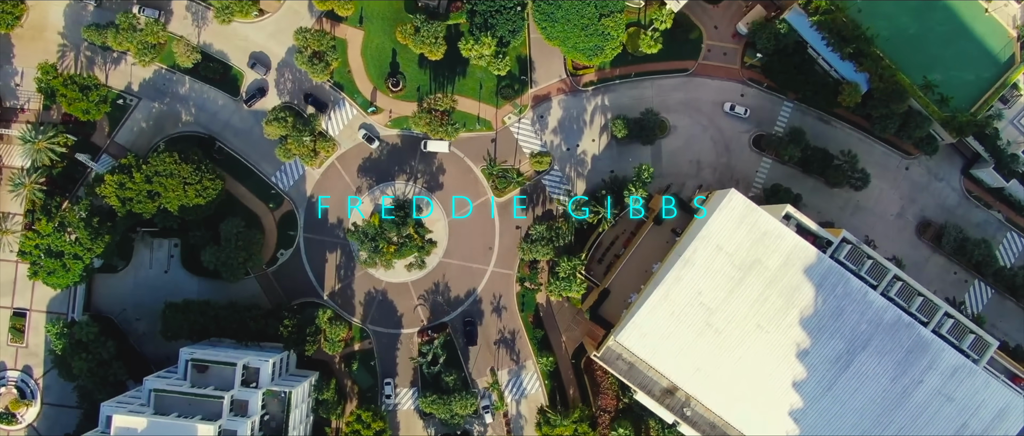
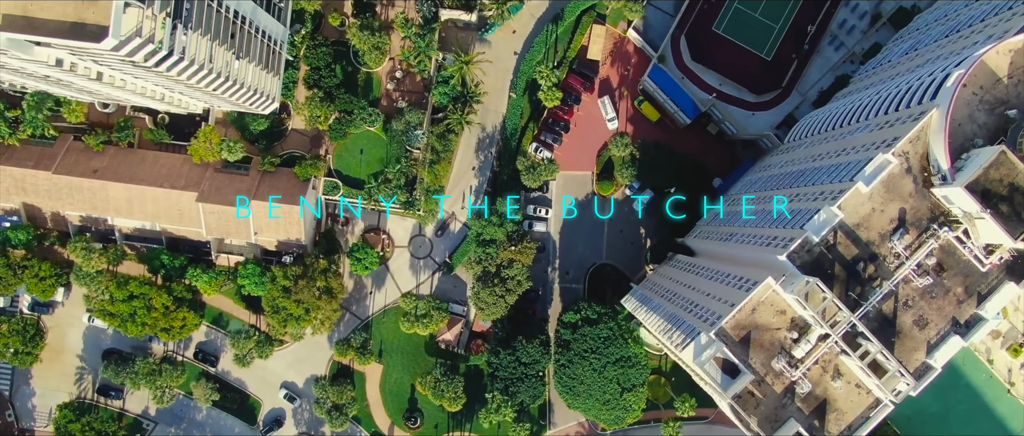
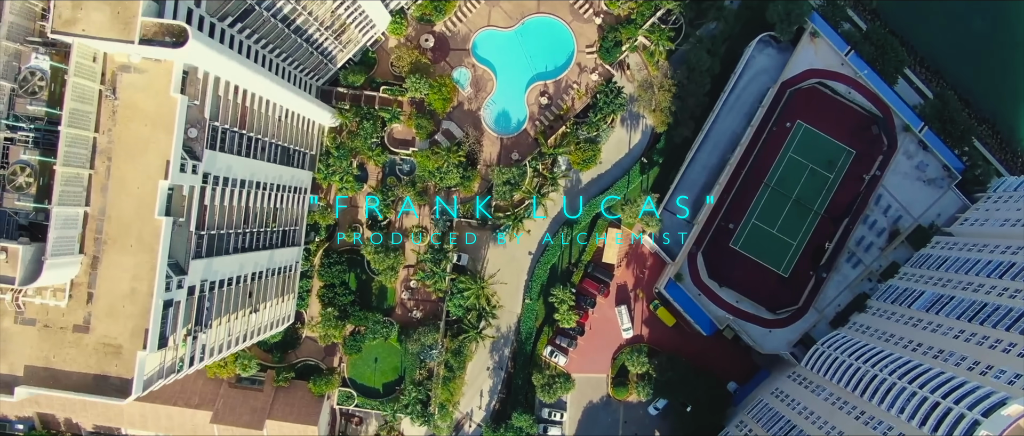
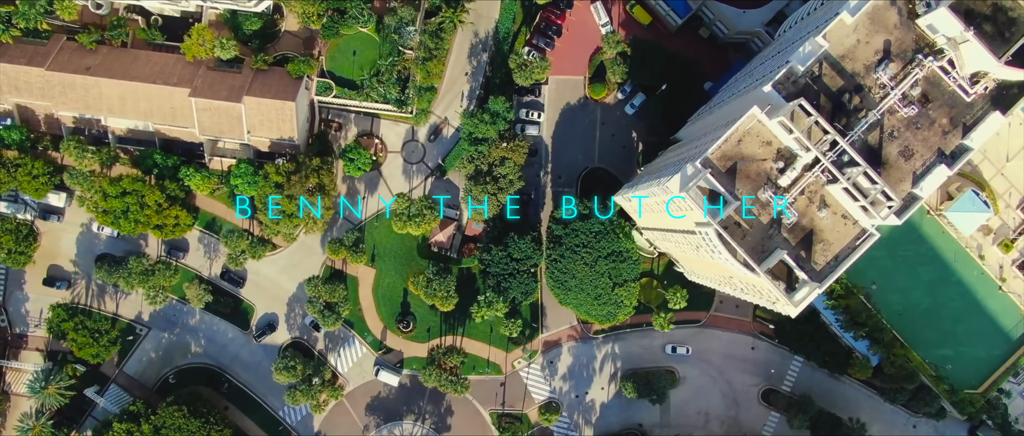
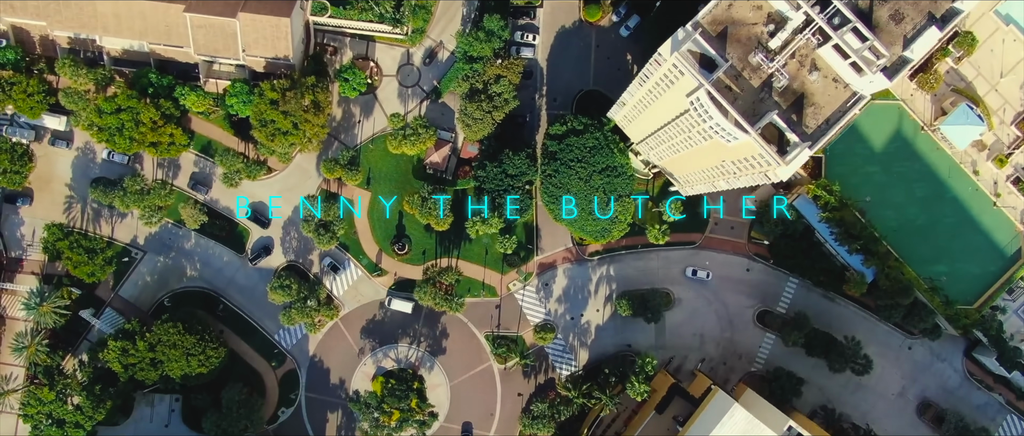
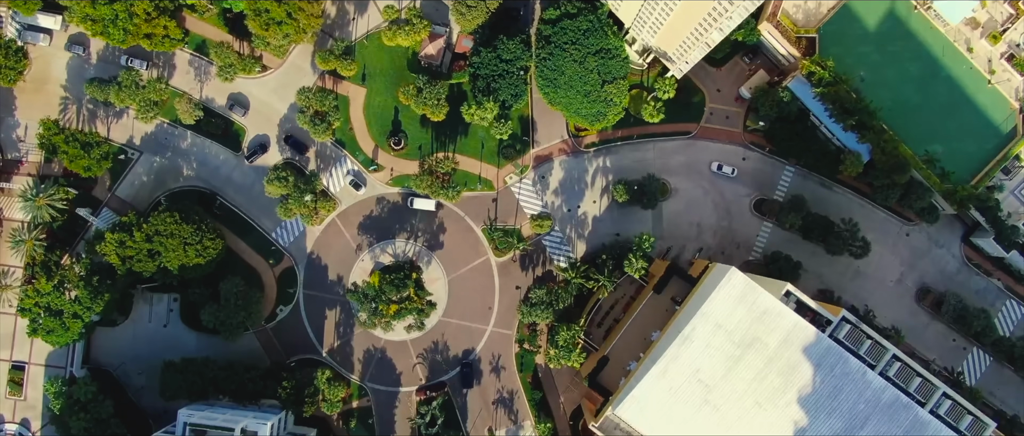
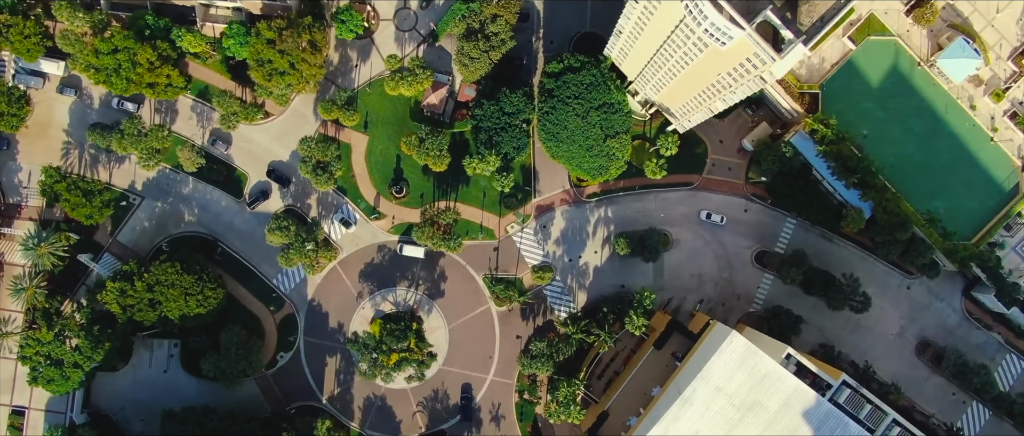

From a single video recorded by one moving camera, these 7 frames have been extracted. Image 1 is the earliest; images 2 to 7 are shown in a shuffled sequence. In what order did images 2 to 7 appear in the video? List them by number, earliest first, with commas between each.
6, 7, 5, 4, 2, 3
